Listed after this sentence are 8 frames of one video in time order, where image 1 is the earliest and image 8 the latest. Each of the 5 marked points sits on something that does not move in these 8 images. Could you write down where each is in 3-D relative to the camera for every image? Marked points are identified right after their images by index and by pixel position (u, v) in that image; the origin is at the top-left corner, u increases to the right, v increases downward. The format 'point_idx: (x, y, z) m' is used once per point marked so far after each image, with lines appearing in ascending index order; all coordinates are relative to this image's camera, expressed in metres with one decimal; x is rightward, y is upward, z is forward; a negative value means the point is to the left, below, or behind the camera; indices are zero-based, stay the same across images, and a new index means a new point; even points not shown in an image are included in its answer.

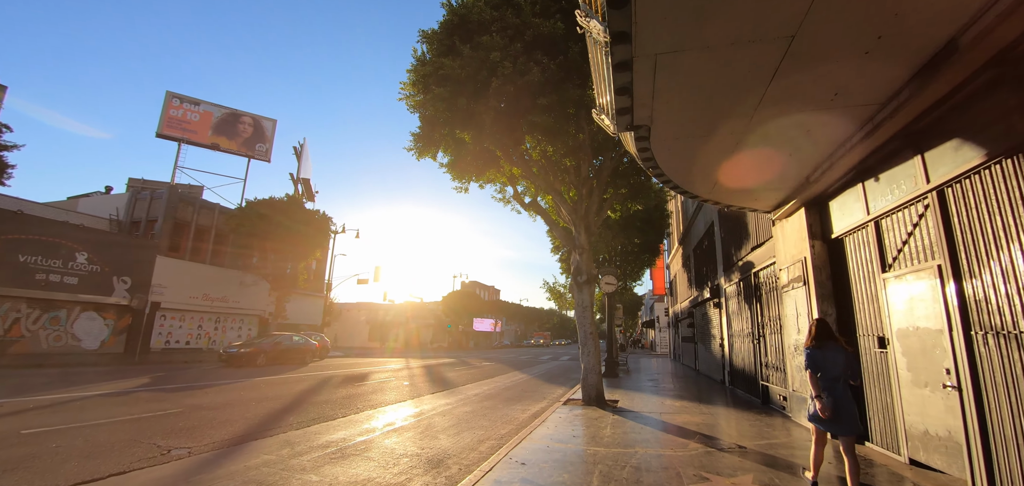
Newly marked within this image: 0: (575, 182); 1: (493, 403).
0: (+1.6, +1.6, +10.2) m
1: (-0.5, -4.3, +10.6) m
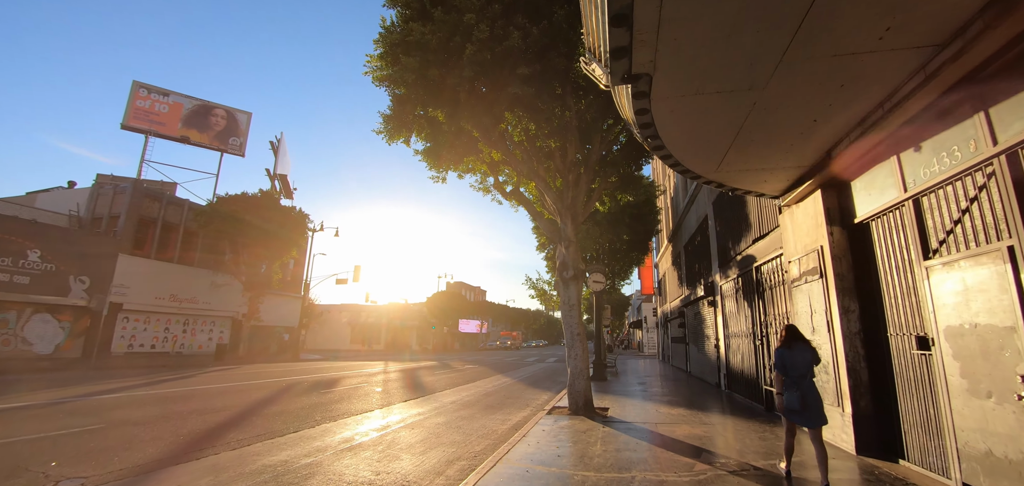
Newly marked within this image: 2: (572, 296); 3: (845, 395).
0: (+1.1, +1.8, +9.2) m
1: (-0.9, -4.1, +9.6) m
2: (+1.3, -1.2, +8.8) m
3: (+4.6, -2.1, +5.7) m
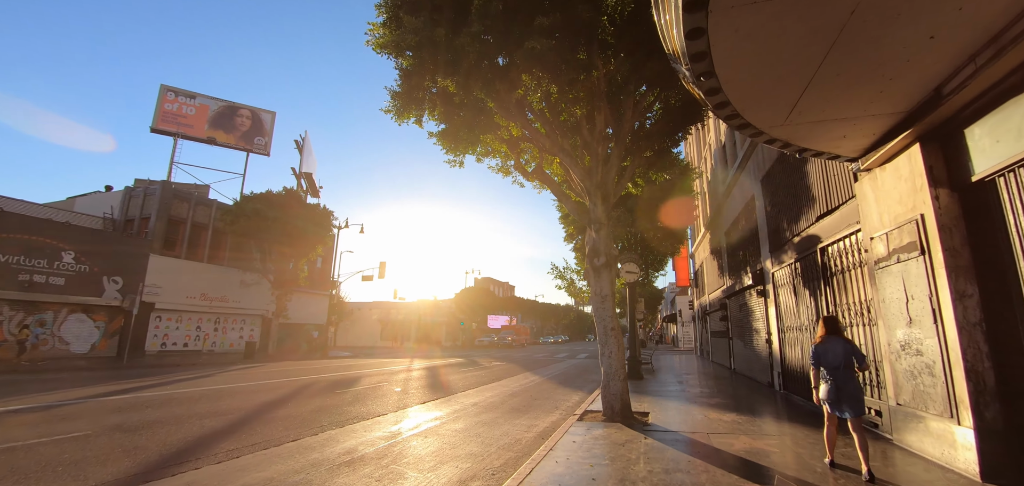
0: (+1.5, +2.1, +8.1) m
1: (-0.4, -3.8, +8.7) m
2: (+1.8, -0.8, +7.7) m
3: (+4.9, -1.7, +4.4) m
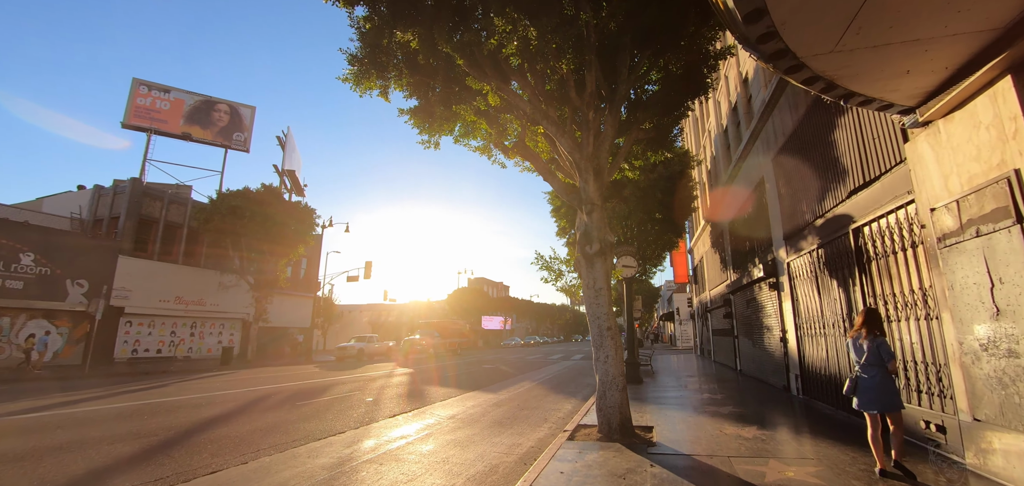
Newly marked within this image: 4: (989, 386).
0: (+1.1, +2.4, +6.9) m
1: (-0.7, -3.5, +7.4) m
2: (+1.4, -0.6, +6.5) m
3: (+4.6, -1.4, +3.2) m
4: (+4.7, -1.4, +4.0) m
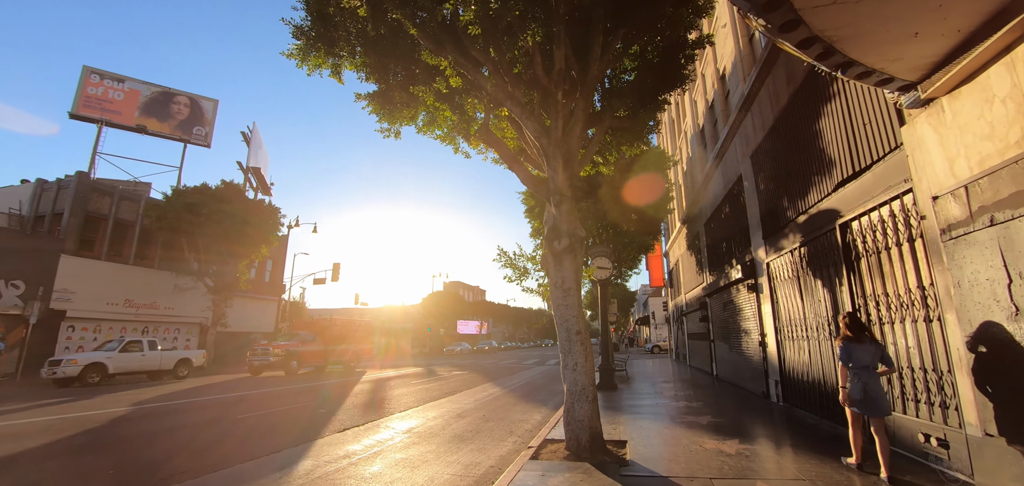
0: (+0.5, +2.5, +6.3) m
1: (-1.4, -3.4, +6.6) m
2: (+0.8, -0.5, +5.8) m
3: (+4.1, -1.3, +2.7) m
4: (+4.2, -1.3, +3.4) m
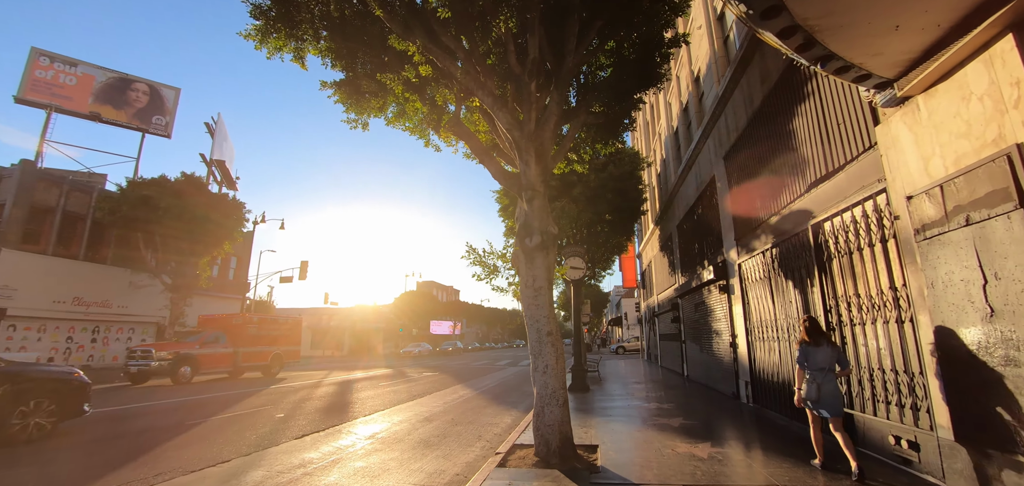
0: (+0.1, +2.5, +6.0) m
1: (-1.9, -3.4, +6.2) m
2: (+0.4, -0.4, +5.5) m
3: (+3.9, -1.3, +2.6) m
4: (+3.9, -1.3, +3.4) m
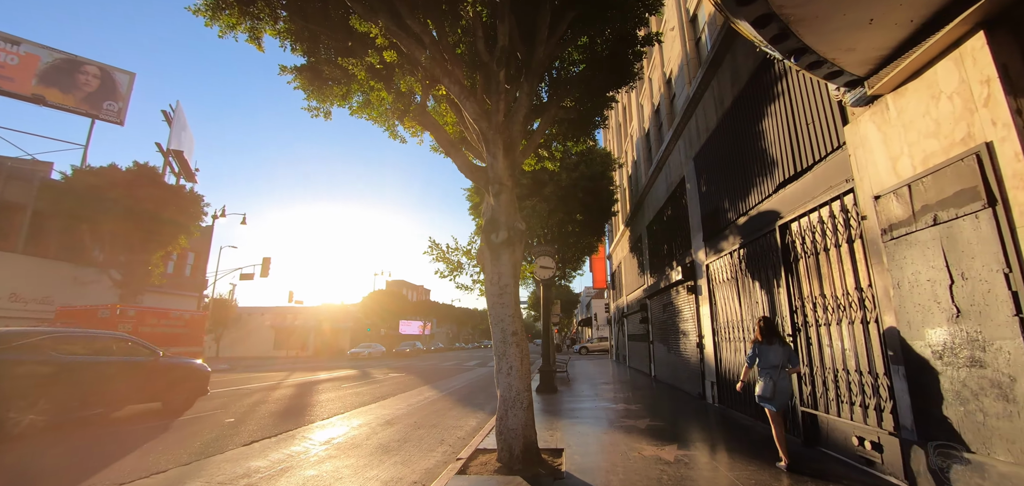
0: (-0.3, +2.6, +5.7) m
1: (-2.5, -3.3, +5.8) m
2: (-0.1, -0.4, +5.3) m
3: (+3.6, -1.3, +2.6) m
4: (+3.6, -1.3, +3.3) m
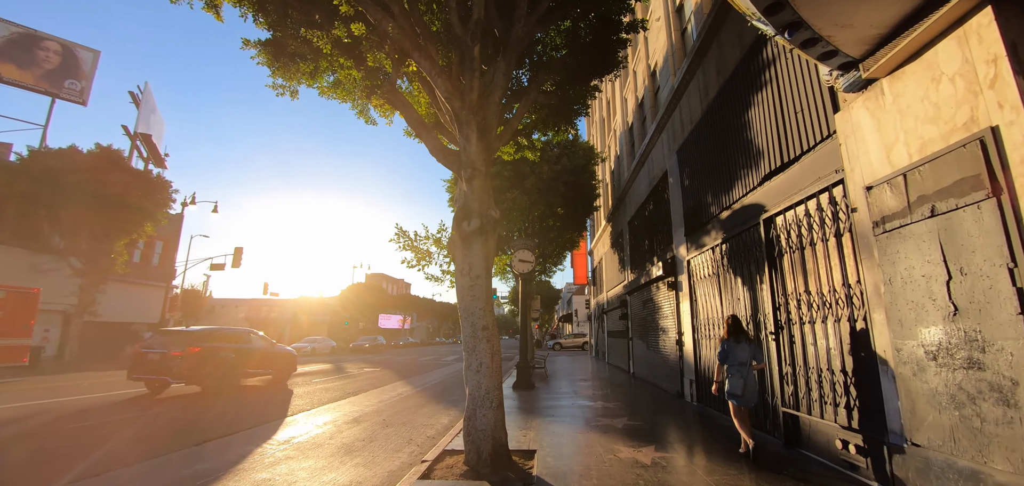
0: (-0.6, +2.7, +5.3) m
1: (-2.9, -3.1, +5.4) m
2: (-0.4, -0.2, +4.9) m
3: (+3.3, -1.3, +2.4) m
4: (+3.3, -1.3, +3.1) m
